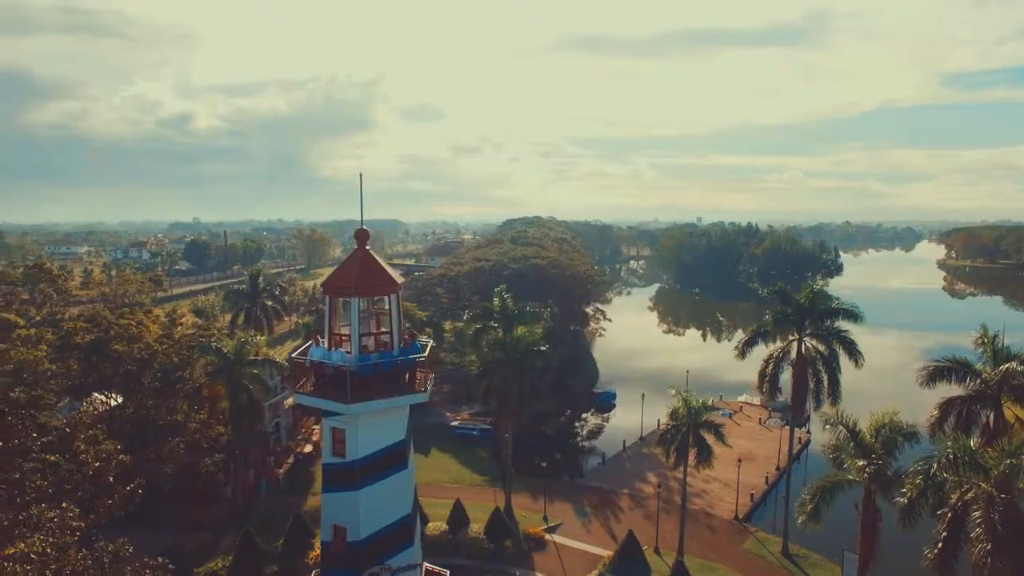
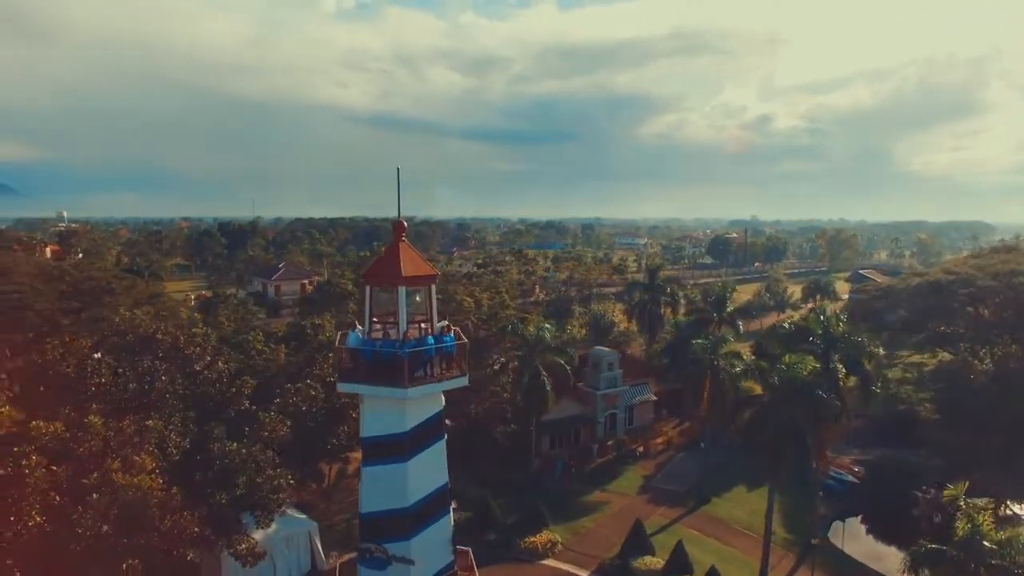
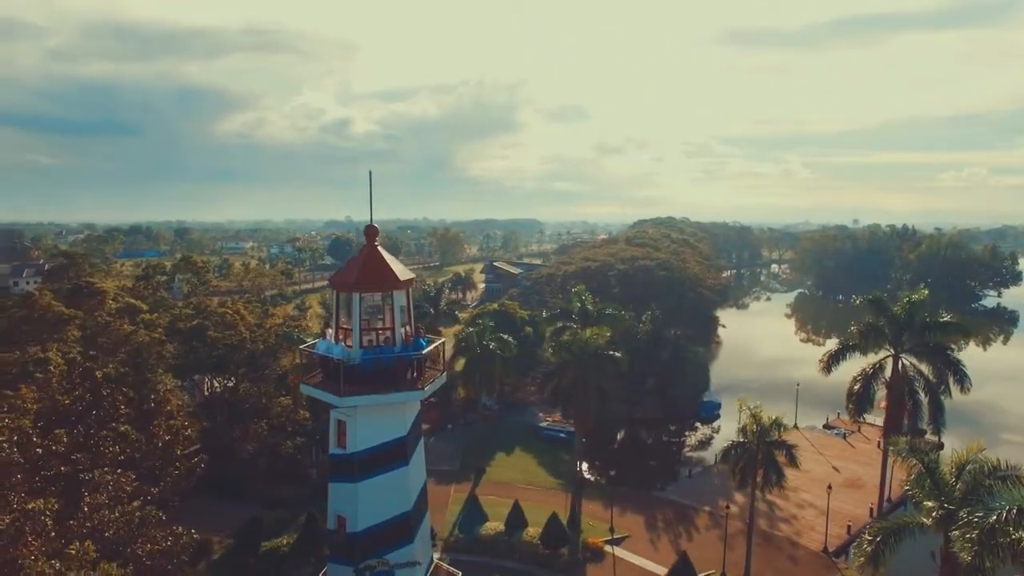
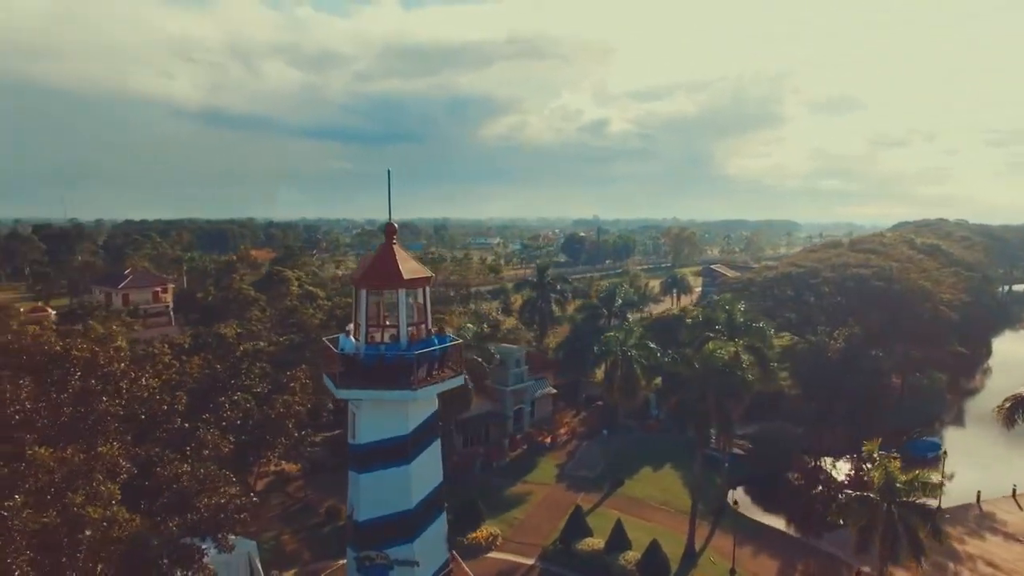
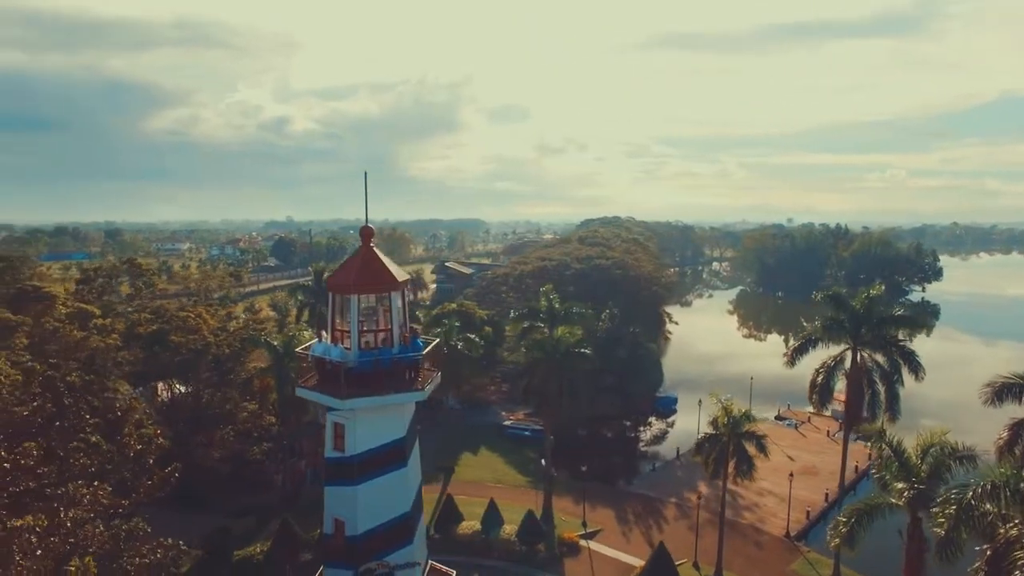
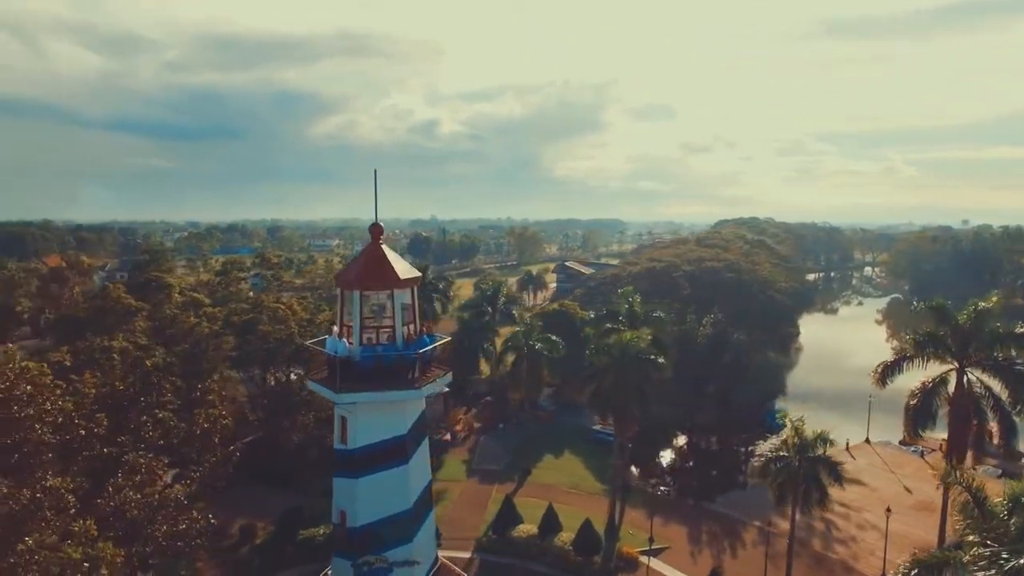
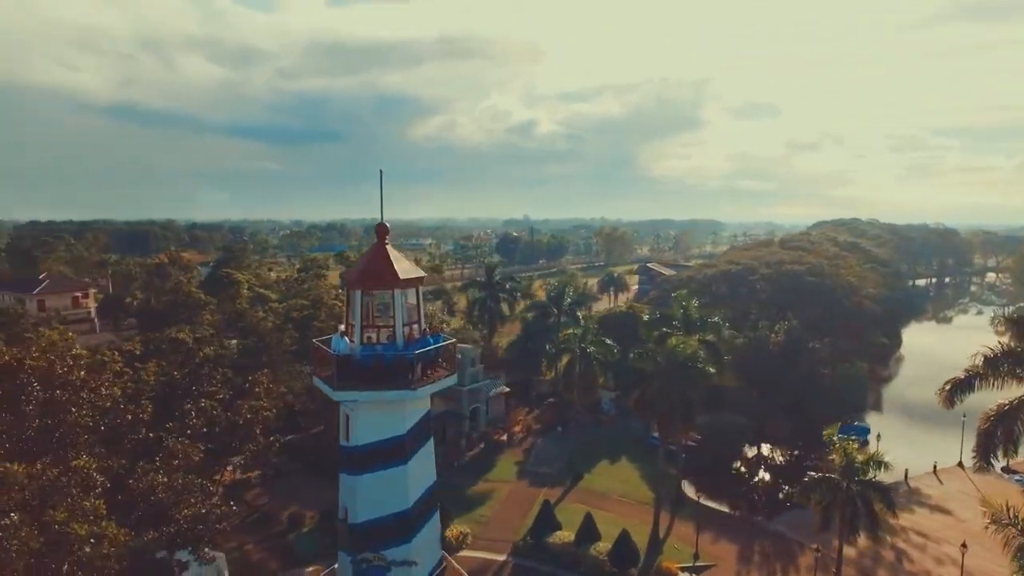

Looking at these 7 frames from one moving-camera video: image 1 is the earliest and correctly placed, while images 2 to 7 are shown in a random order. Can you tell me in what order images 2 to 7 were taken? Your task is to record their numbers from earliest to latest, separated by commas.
5, 3, 6, 7, 4, 2
